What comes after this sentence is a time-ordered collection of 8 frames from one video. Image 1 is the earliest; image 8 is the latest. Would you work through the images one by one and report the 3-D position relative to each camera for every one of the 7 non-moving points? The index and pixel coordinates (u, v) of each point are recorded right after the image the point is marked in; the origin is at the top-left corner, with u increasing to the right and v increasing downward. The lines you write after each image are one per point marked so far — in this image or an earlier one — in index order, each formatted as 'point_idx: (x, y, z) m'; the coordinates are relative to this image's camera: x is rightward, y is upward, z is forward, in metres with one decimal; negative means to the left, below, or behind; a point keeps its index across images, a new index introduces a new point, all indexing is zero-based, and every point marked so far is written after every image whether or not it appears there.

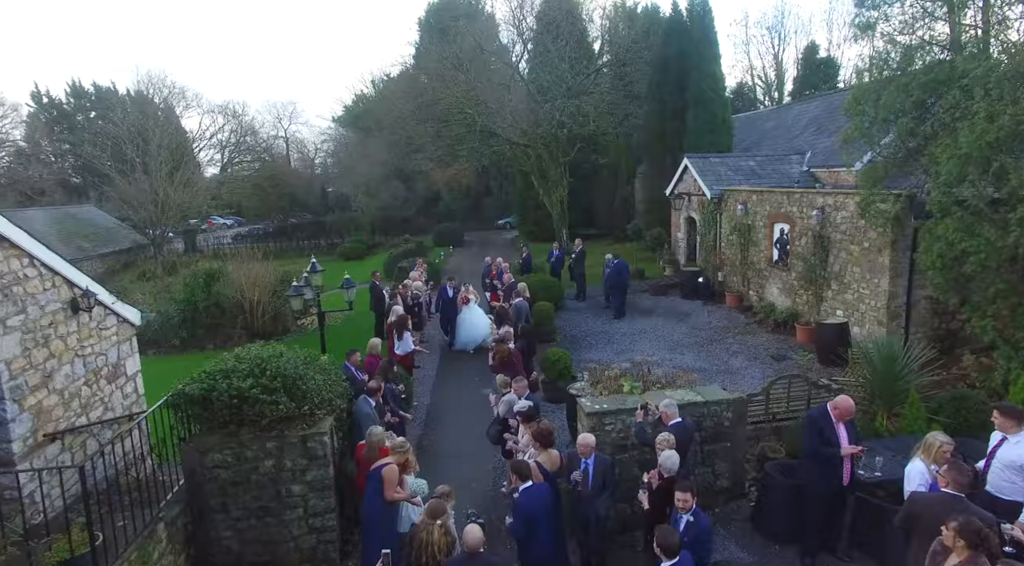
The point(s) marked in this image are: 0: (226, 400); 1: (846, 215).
0: (-2.6, -1.1, +6.6) m
1: (+5.8, +1.2, +12.5) m
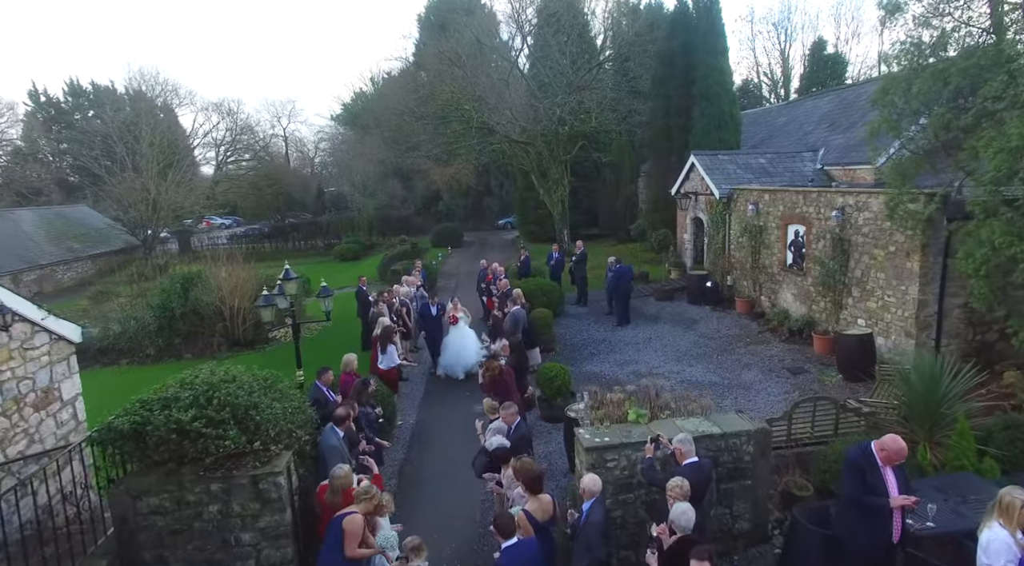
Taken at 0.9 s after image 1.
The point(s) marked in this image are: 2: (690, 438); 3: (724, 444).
0: (-2.7, -1.2, +5.6) m
1: (+5.7, +1.1, +11.5) m
2: (+1.5, -1.3, +6.2) m
3: (+1.9, -1.4, +6.2) m
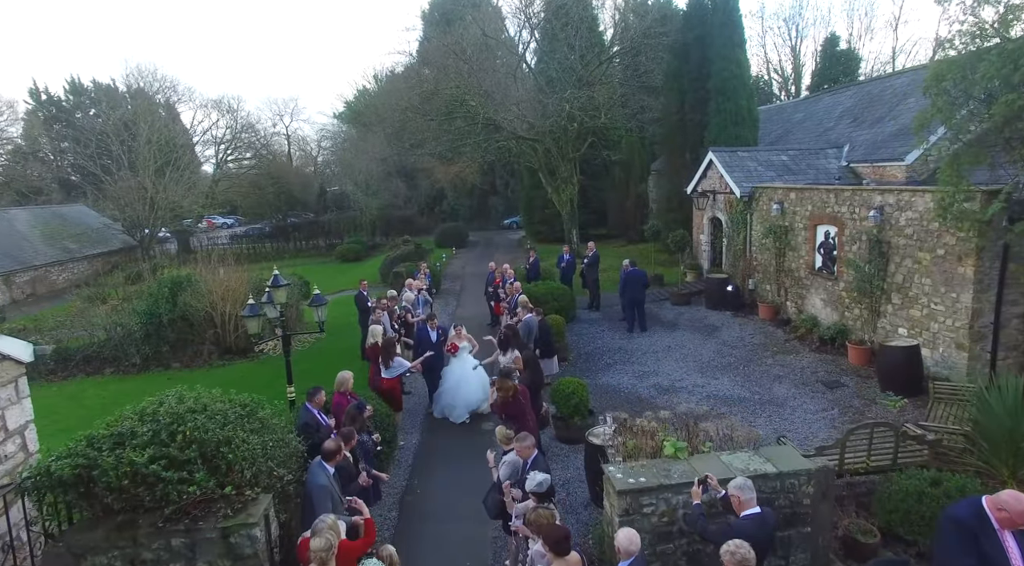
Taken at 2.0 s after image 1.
0: (-2.6, -1.3, +4.7) m
1: (+5.9, +1.0, +10.5) m
2: (+1.7, -1.4, +5.2) m
3: (+2.0, -1.5, +5.3) m
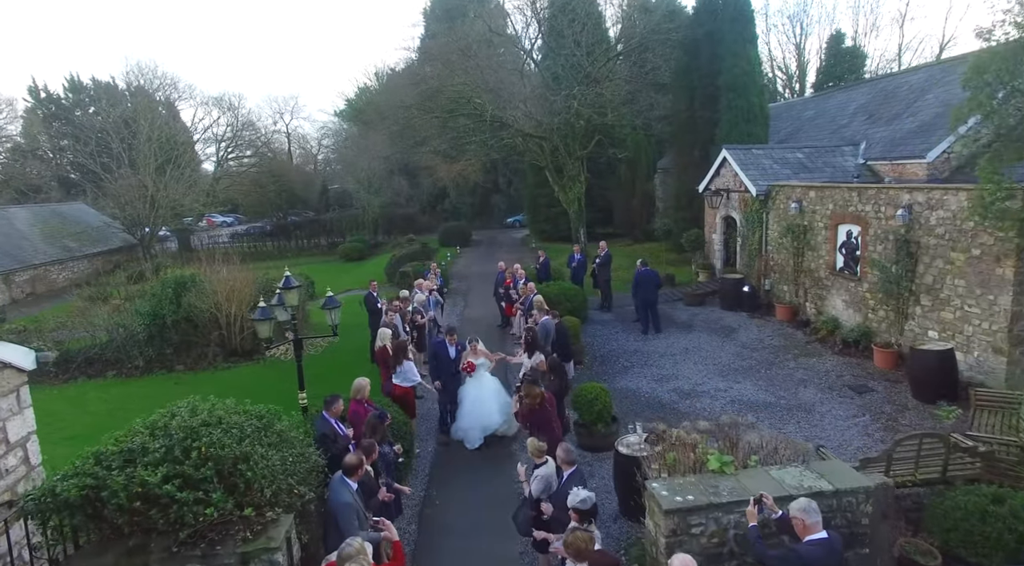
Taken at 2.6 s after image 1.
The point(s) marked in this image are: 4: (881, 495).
0: (-2.4, -1.3, +4.3) m
1: (+6.2, +1.0, +10.2) m
2: (+1.9, -1.5, +4.9) m
3: (+2.2, -1.5, +4.9) m
4: (+2.6, -1.5, +5.0) m
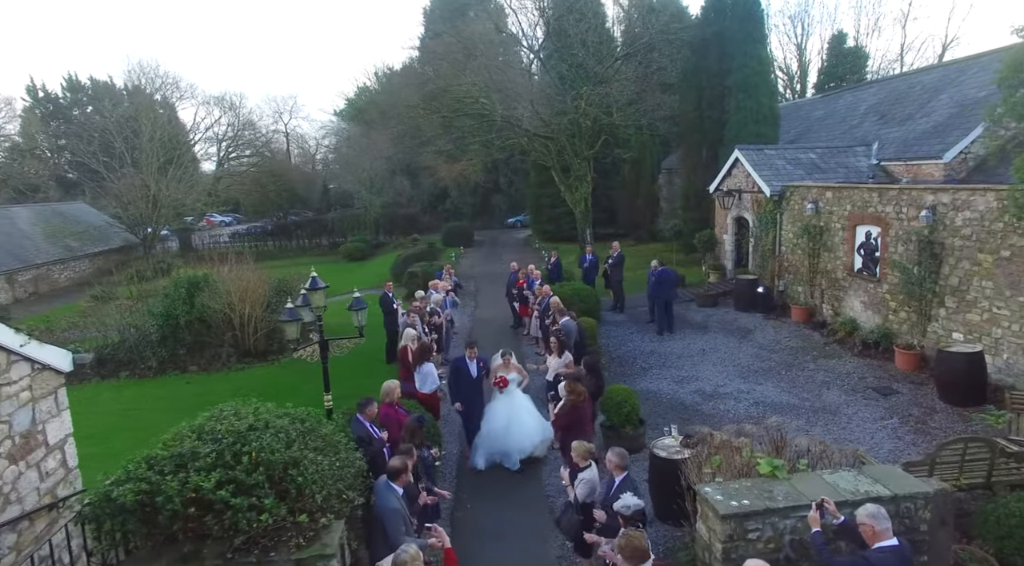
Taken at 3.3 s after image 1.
0: (-2.0, -1.3, +4.2) m
1: (+6.5, +1.0, +10.1) m
2: (+2.3, -1.5, +4.8) m
3: (+2.6, -1.5, +4.9) m
4: (+2.9, -1.5, +4.9) m
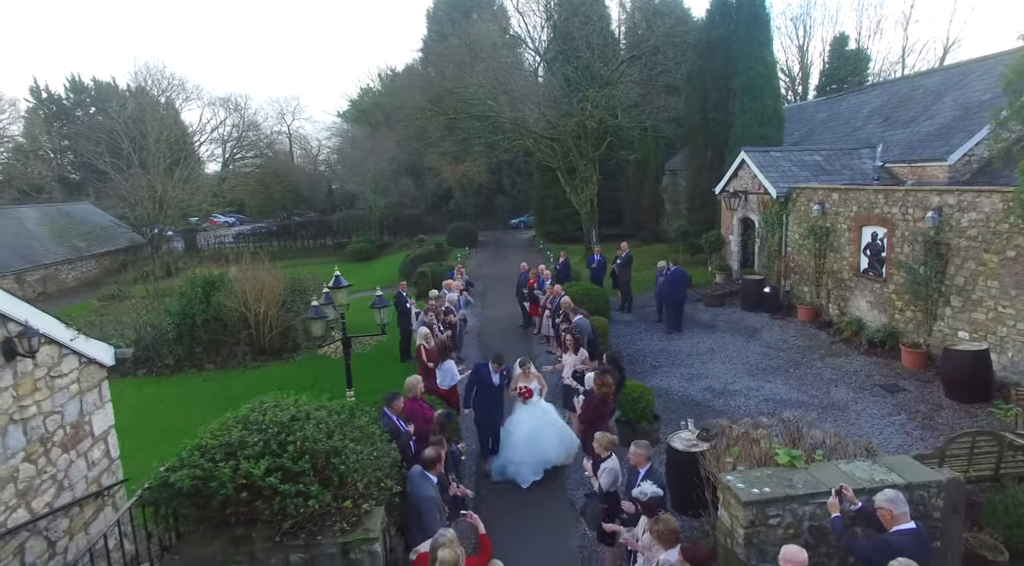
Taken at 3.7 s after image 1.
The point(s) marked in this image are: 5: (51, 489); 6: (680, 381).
0: (-1.8, -1.3, +4.4) m
1: (+6.7, +1.0, +10.3) m
2: (+2.5, -1.4, +5.0) m
3: (+2.8, -1.5, +5.1) m
4: (+3.2, -1.5, +5.1) m
5: (-3.3, -1.5, +5.2) m
6: (+2.7, -1.6, +11.7) m
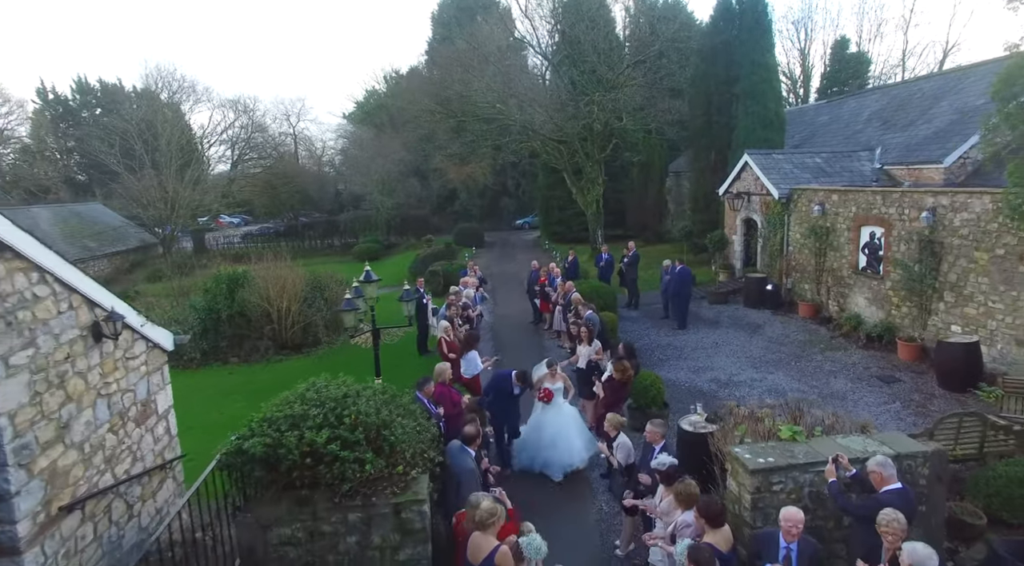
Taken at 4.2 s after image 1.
0: (-1.5, -1.2, +5.0) m
1: (+7.0, +1.0, +10.9) m
2: (+2.7, -1.4, +5.6) m
3: (+3.1, -1.4, +5.7) m
4: (+3.4, -1.4, +5.7) m
5: (-3.1, -1.4, +5.8) m
6: (+3.0, -1.5, +12.2) m
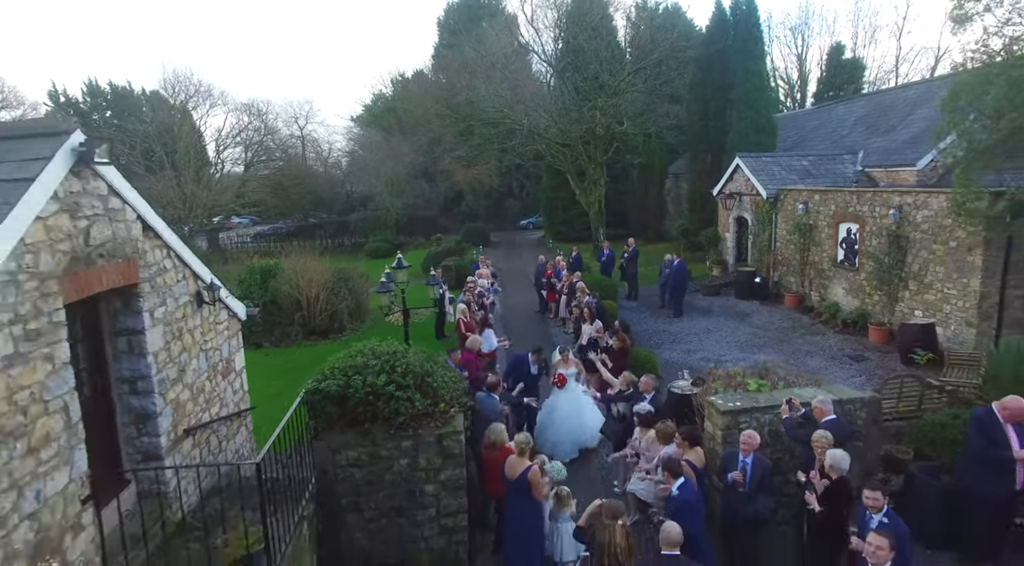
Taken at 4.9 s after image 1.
0: (-1.4, -1.0, +6.4) m
1: (+7.2, +1.2, +12.3) m
2: (+2.9, -1.2, +7.0) m
3: (+3.2, -1.2, +7.0) m
4: (+3.6, -1.2, +7.1) m
5: (-2.9, -1.2, +7.2) m
6: (+3.2, -1.3, +13.6) m
